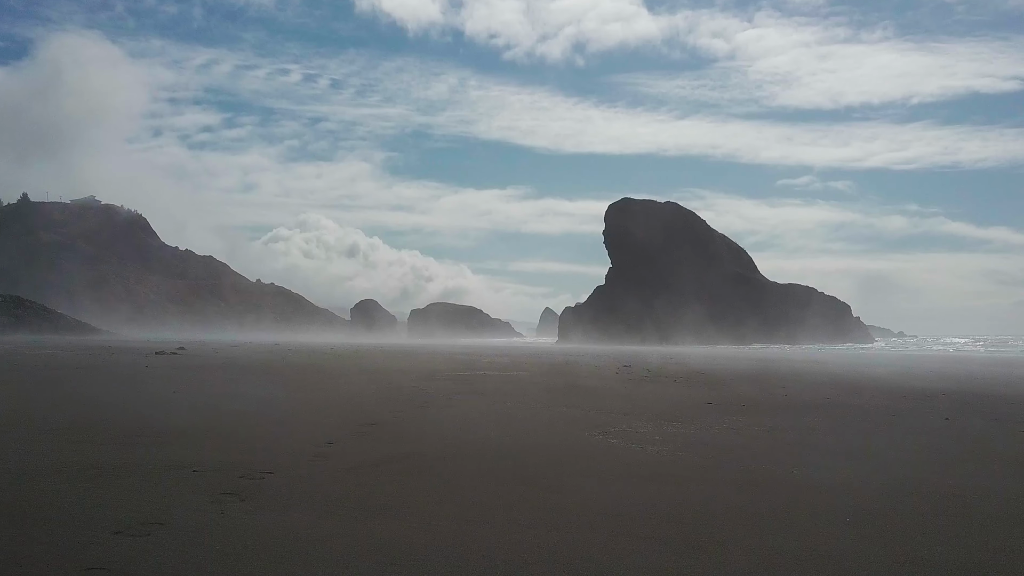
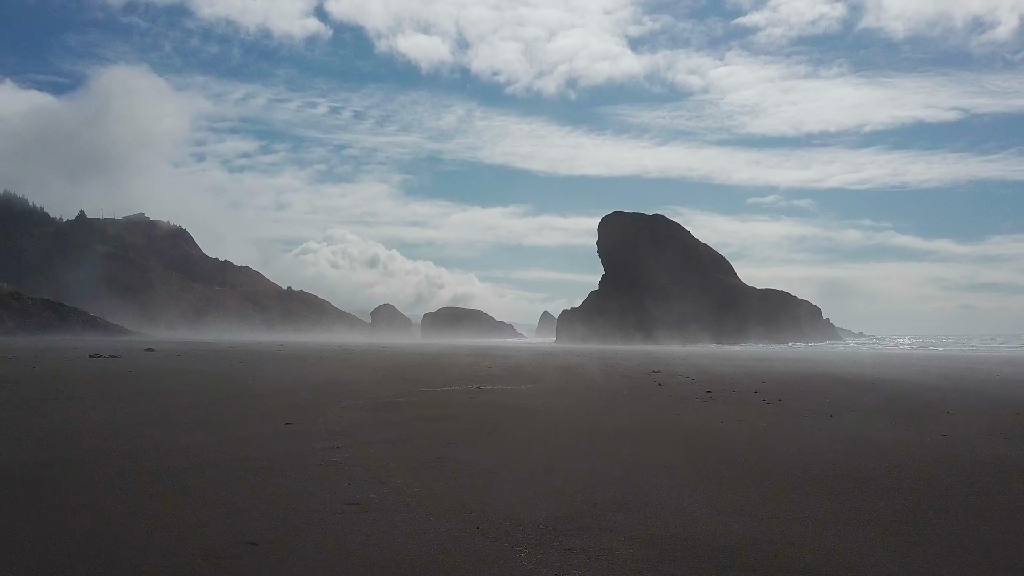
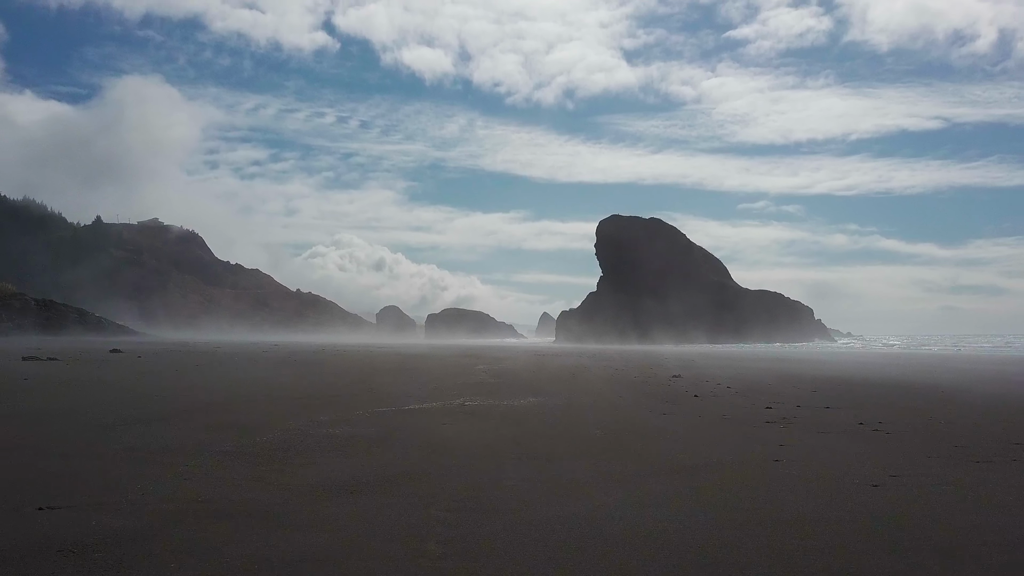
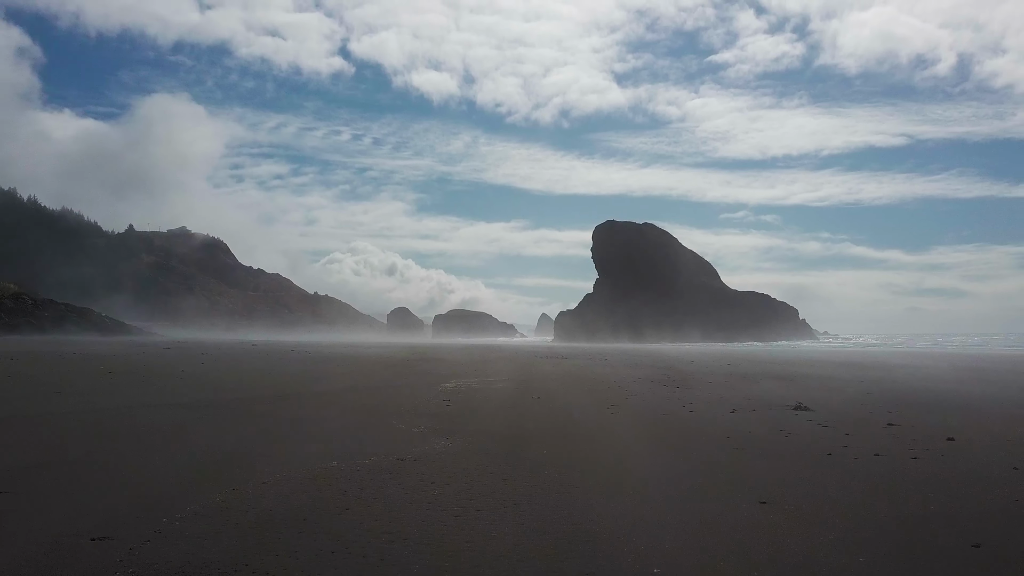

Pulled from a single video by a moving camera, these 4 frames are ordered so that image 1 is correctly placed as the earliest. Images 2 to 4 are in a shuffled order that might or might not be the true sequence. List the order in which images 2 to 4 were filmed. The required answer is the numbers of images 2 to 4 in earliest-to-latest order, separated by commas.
2, 3, 4
